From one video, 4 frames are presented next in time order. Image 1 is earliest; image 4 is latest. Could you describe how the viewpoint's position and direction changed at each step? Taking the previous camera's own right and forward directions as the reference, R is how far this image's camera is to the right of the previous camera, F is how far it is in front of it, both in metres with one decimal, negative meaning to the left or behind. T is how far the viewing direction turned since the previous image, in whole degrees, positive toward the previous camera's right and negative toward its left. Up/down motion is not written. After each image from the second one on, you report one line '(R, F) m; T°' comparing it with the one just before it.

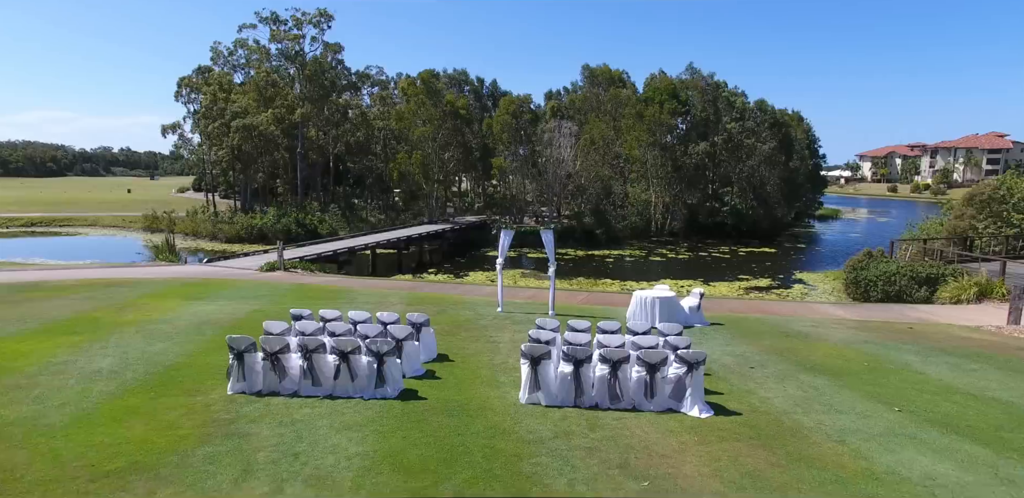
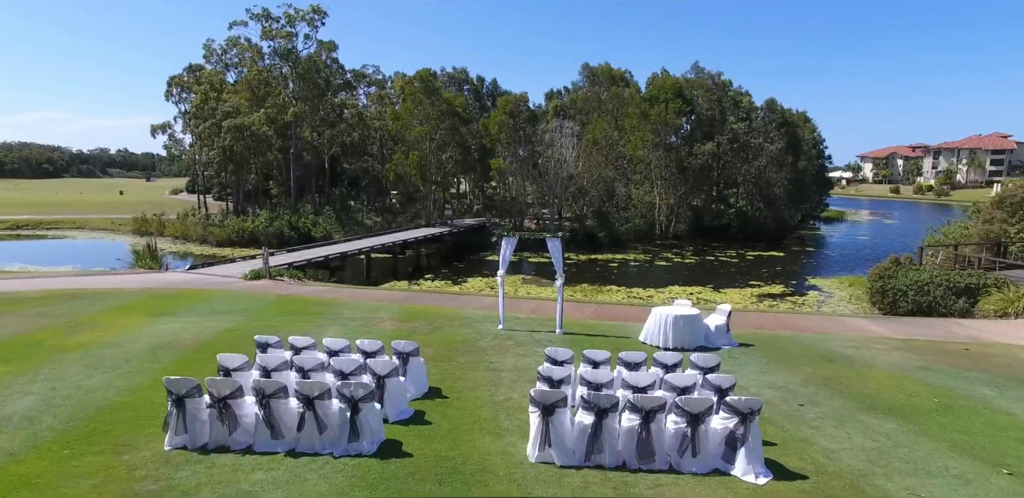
(-0.1, +1.1) m; 0°
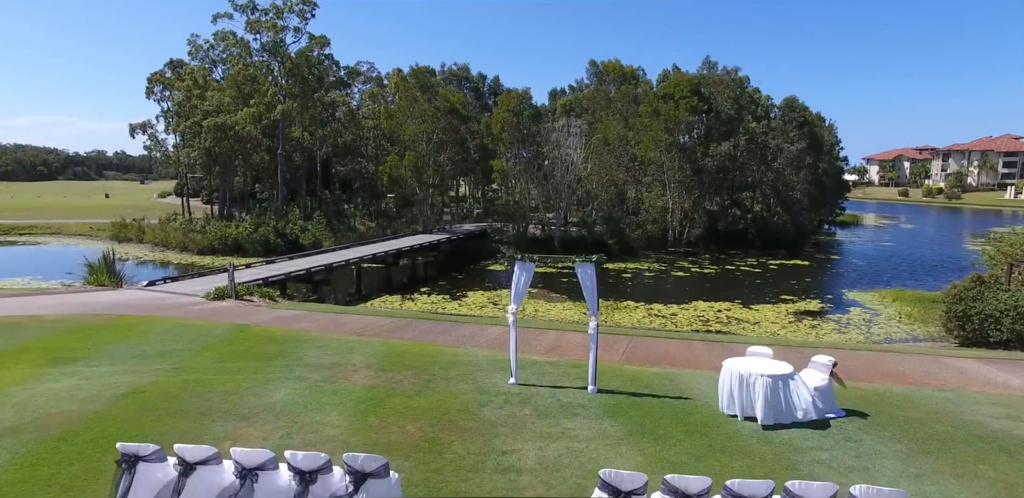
(-0.2, +2.5) m; 0°
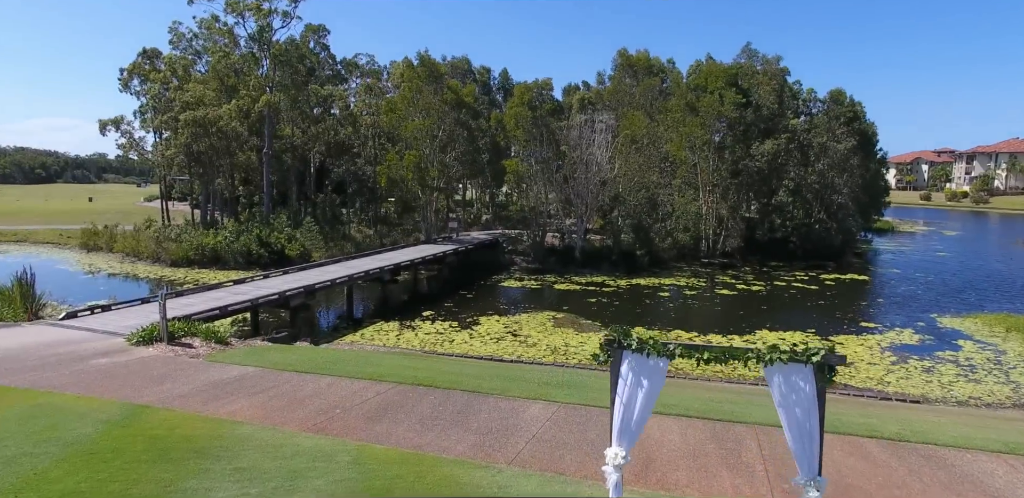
(-0.5, +4.0) m; 0°
